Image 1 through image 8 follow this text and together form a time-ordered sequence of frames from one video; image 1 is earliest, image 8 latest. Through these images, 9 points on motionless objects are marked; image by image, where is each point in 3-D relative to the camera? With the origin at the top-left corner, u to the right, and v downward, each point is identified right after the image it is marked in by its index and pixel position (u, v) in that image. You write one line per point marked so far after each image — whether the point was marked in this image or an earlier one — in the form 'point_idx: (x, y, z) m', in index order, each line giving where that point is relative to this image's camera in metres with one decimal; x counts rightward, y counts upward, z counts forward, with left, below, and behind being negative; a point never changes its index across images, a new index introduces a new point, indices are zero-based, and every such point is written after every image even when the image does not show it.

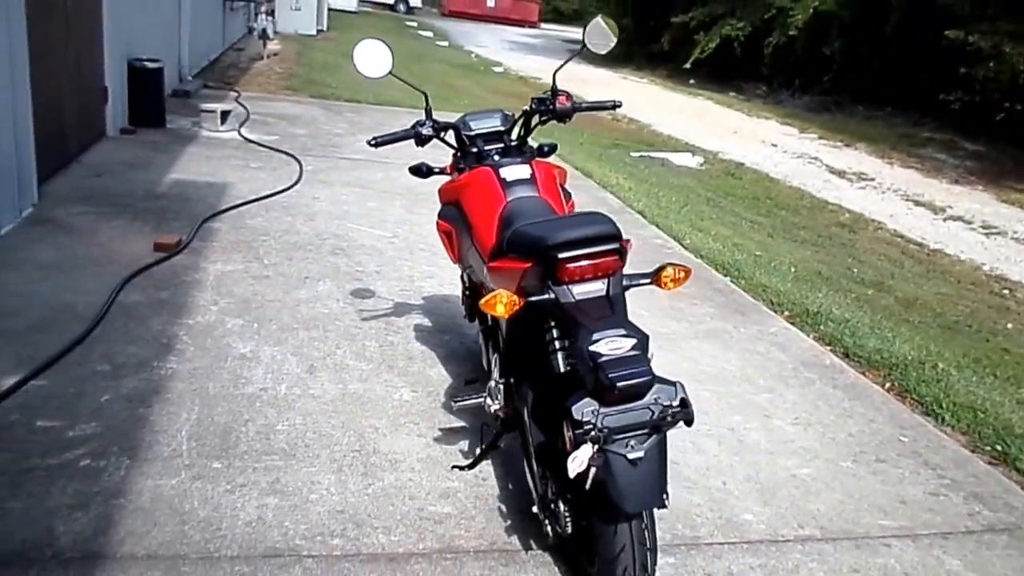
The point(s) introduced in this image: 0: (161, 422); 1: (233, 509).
0: (-1.1, -0.4, +3.1) m
1: (-0.8, -0.6, +2.7) m
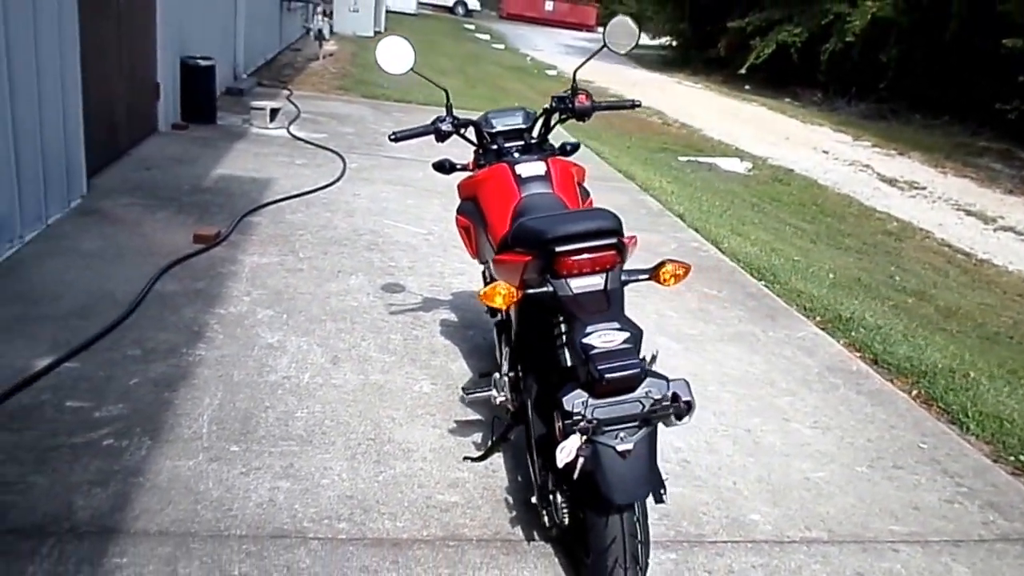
0: (-1.1, -0.4, +3.2) m
1: (-0.8, -0.6, +2.8) m
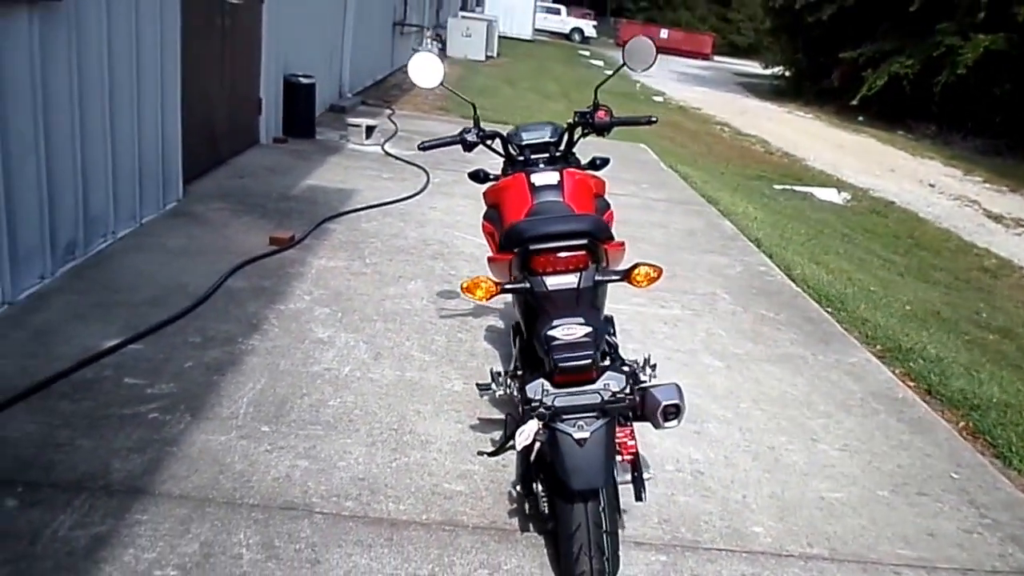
0: (-1.0, -0.4, +3.5) m
1: (-0.8, -0.6, +3.0) m
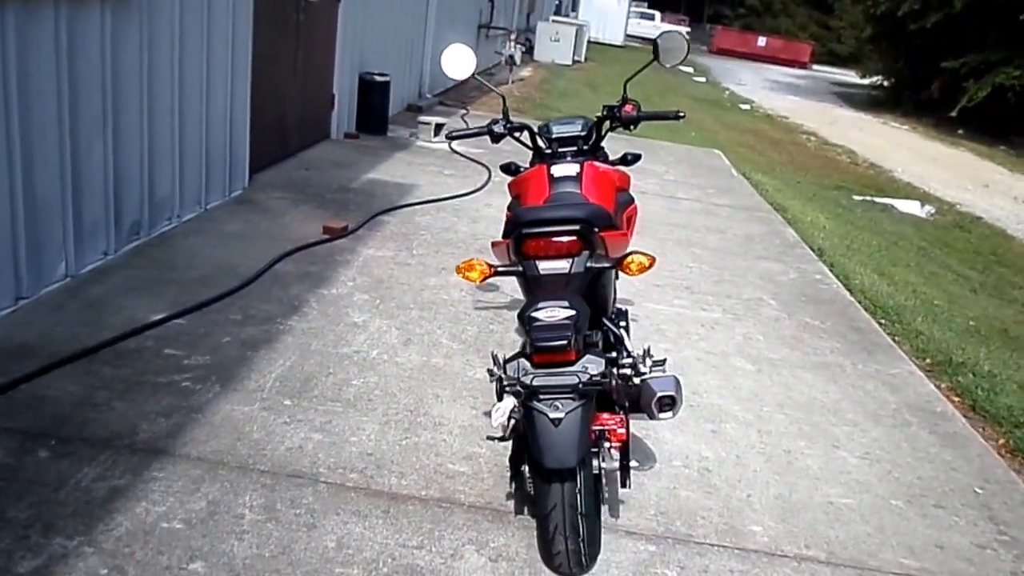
0: (-0.9, -0.3, +3.7) m
1: (-0.8, -0.5, +3.2) m
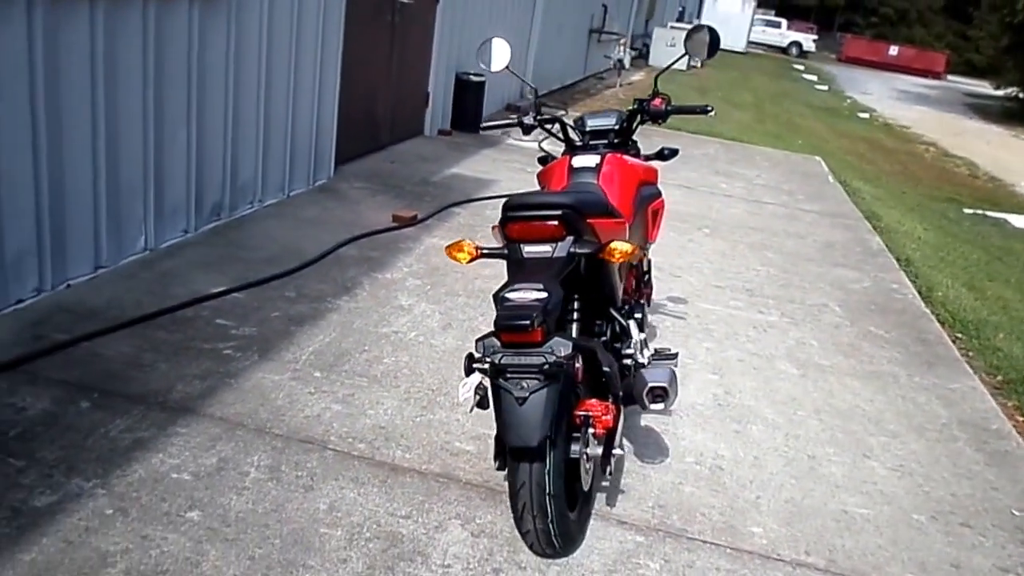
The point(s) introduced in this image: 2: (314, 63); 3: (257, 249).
0: (-0.8, -0.2, +3.8) m
1: (-0.7, -0.4, +3.4) m
2: (-1.1, +1.2, +5.4) m
3: (-1.2, +0.2, +4.6) m
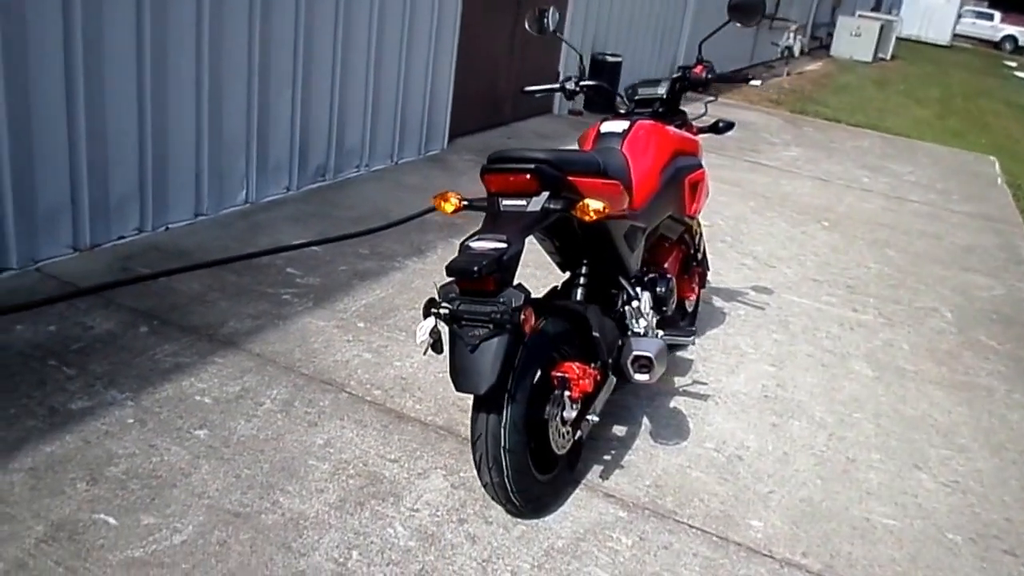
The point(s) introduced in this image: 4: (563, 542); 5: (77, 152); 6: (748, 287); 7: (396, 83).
0: (-0.6, 0.0, +4.0) m
1: (-0.6, -0.2, +3.5) m
2: (-0.4, +1.4, +5.5) m
3: (-0.8, +0.4, +4.8) m
4: (+0.1, -0.7, +2.7) m
5: (-1.6, +0.5, +3.7) m
6: (+1.1, 0.0, +4.4) m
7: (-0.6, +1.1, +5.4) m
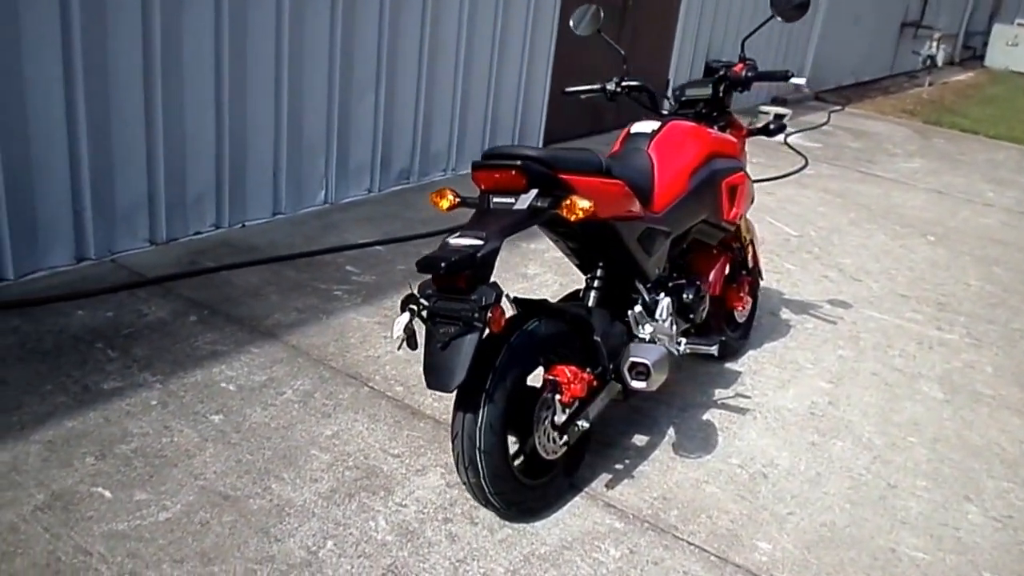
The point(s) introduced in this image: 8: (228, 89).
0: (-0.4, 0.0, +4.0) m
1: (-0.5, -0.2, +3.5) m
2: (+0.1, +1.4, +5.5) m
3: (-0.4, +0.4, +4.8) m
4: (+0.1, -0.7, +2.6) m
5: (-1.4, +0.6, +3.9) m
6: (+1.3, -0.1, +4.2) m
7: (-0.1, +1.1, +5.4) m
8: (-1.2, +0.8, +4.2) m
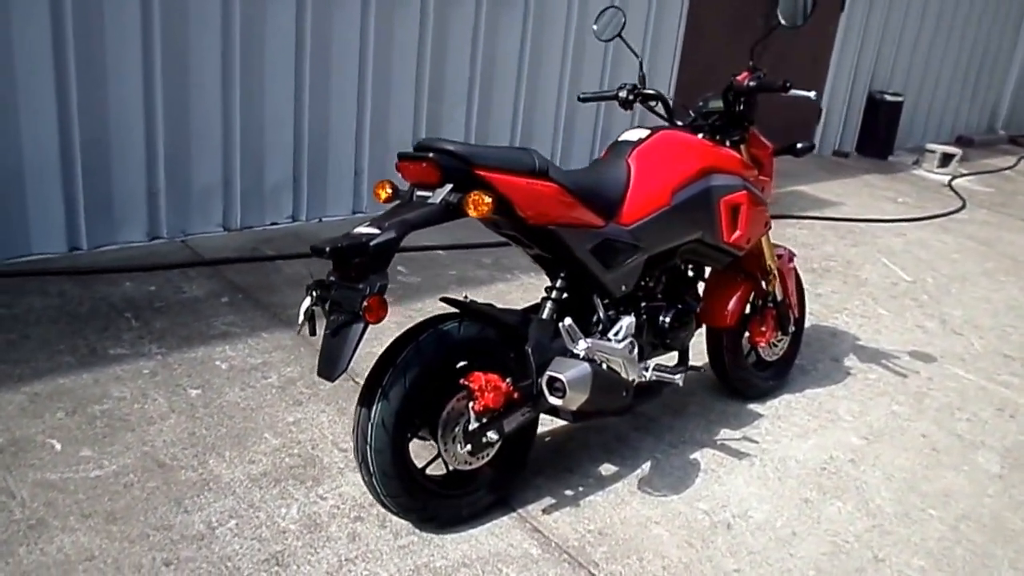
0: (-0.2, 0.0, +4.0) m
1: (-0.5, -0.2, +3.5) m
2: (+0.8, +1.2, +5.3) m
3: (0.0, +0.3, +4.8) m
4: (-0.2, -0.7, +2.4) m
5: (-1.2, +0.6, +4.2) m
6: (+1.5, -0.2, +3.7) m
7: (+0.5, +1.0, +5.3) m
8: (-0.9, +0.9, +4.4) m
